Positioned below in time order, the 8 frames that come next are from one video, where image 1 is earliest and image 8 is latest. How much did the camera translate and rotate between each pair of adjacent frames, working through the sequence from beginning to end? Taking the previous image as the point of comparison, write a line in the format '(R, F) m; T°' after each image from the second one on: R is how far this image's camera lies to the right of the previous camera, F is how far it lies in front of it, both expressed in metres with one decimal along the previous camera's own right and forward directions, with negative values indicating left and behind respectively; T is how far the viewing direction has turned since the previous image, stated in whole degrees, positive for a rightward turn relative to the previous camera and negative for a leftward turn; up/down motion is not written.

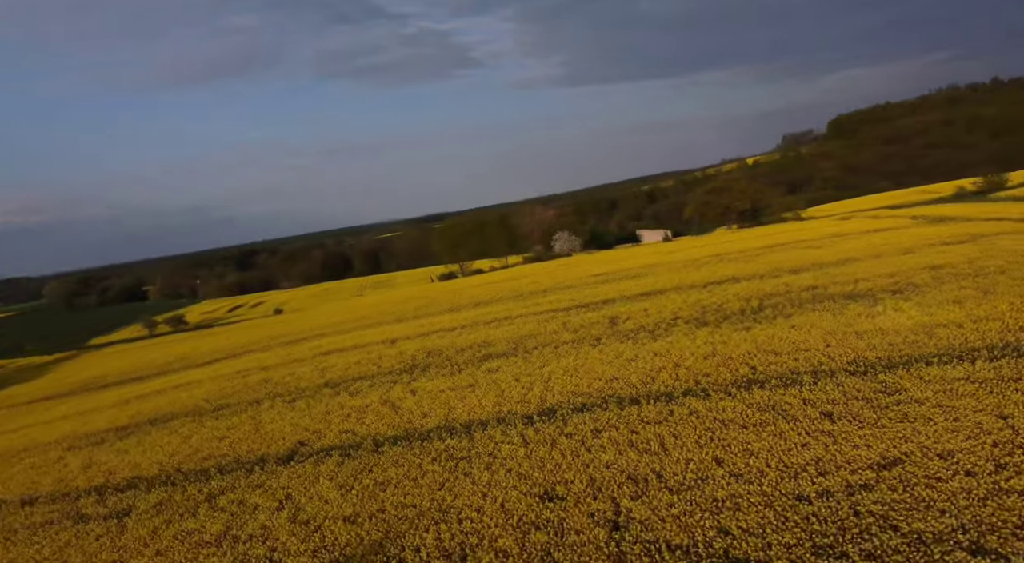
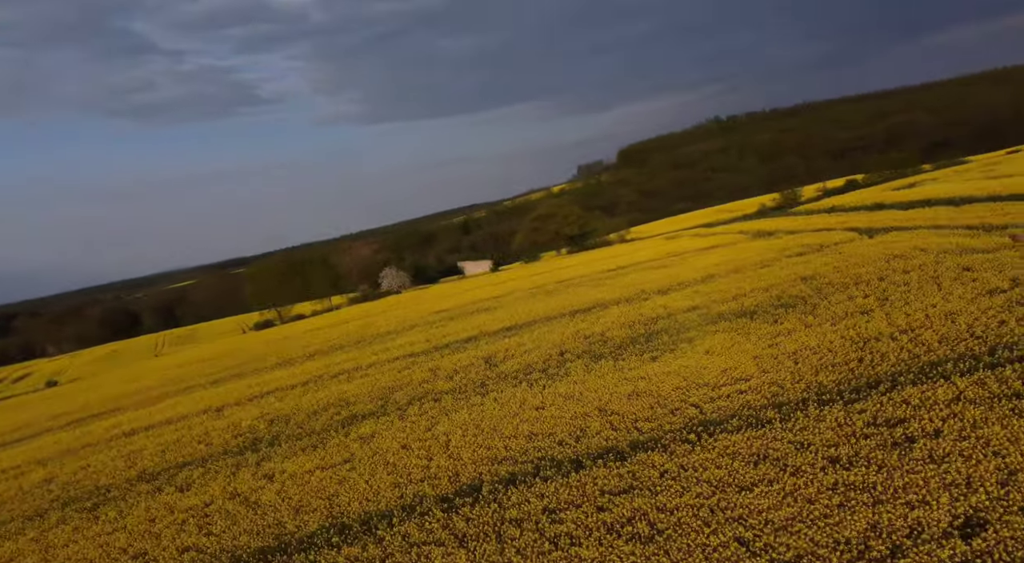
(-1.1, +2.3) m; +16°
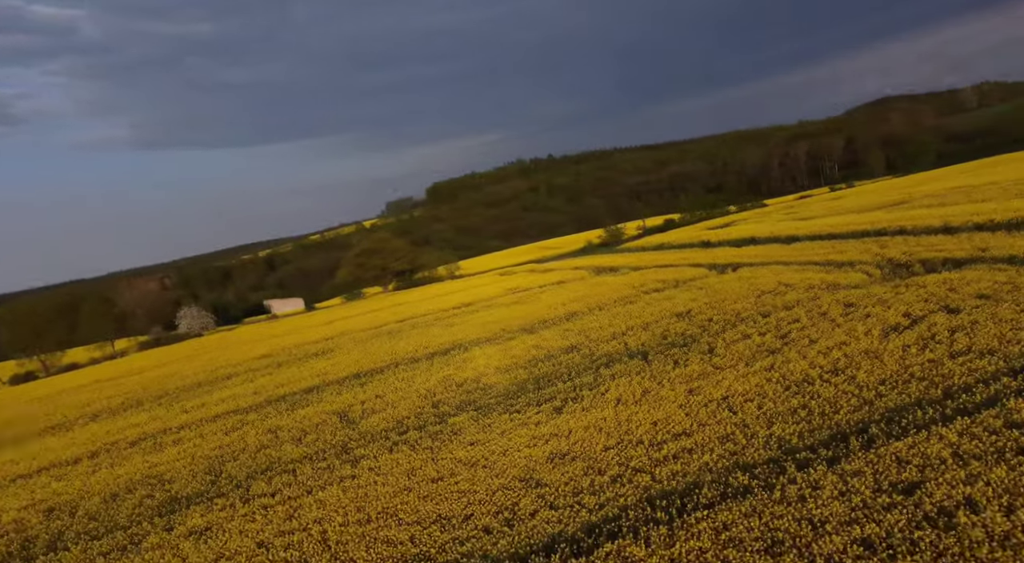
(-1.2, +2.1) m; +16°
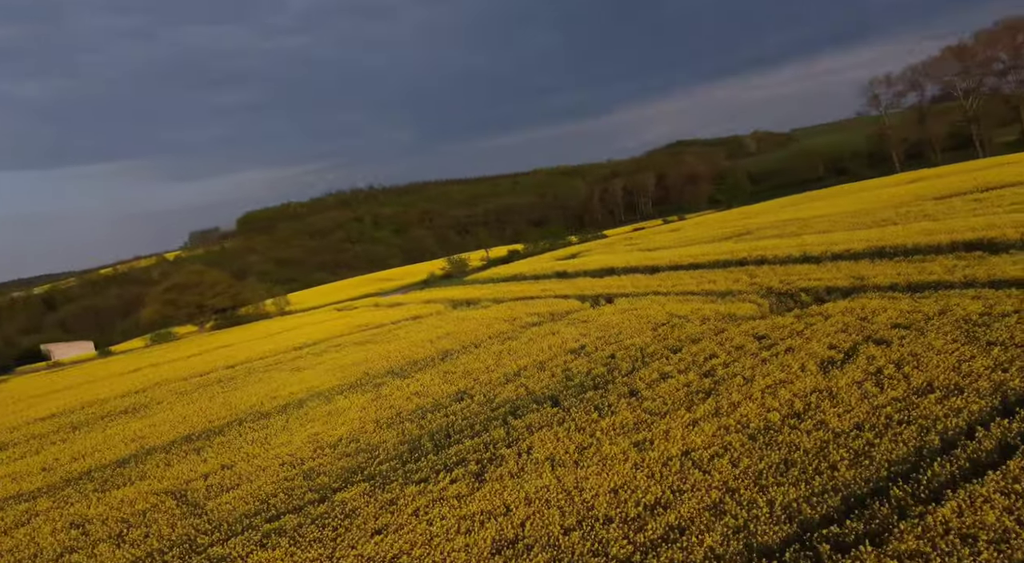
(-1.2, +2.1) m; +15°
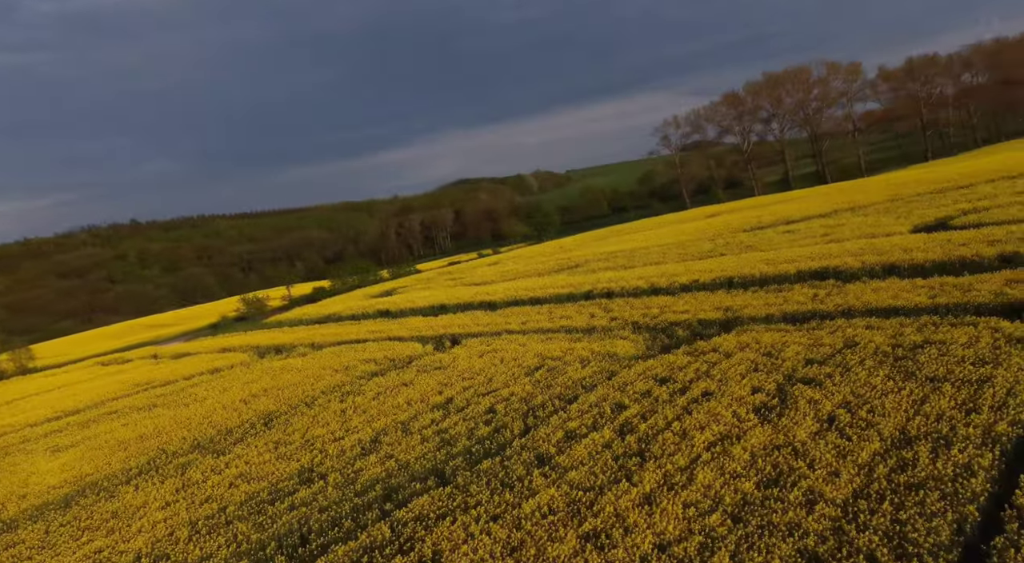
(-1.2, +2.6) m; +18°
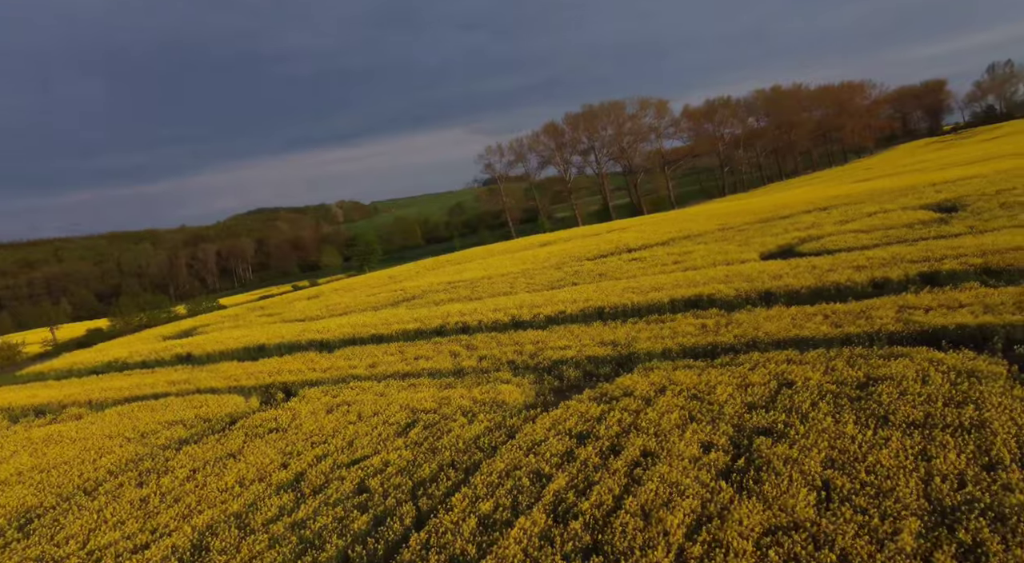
(-1.0, +2.7) m; +16°
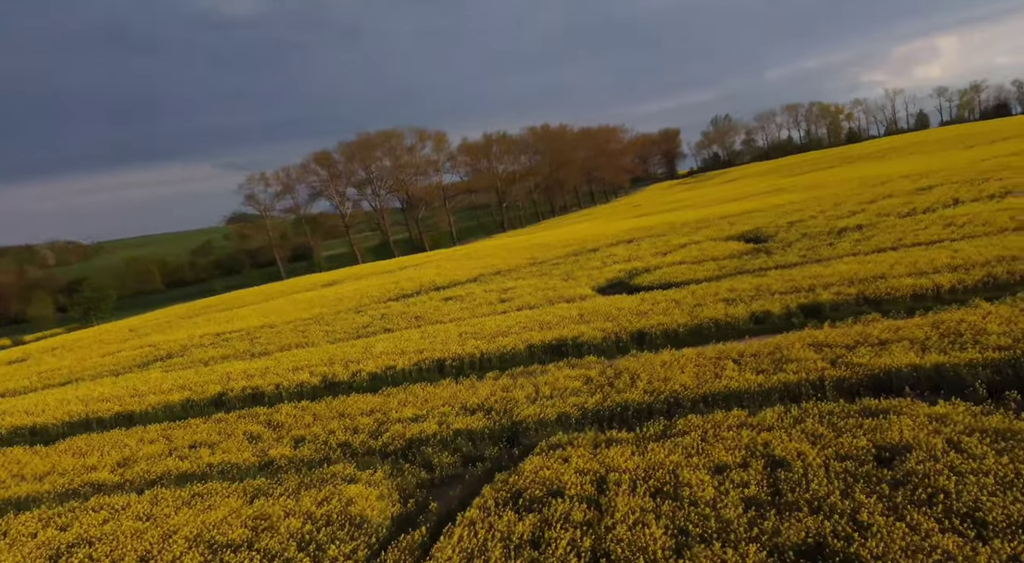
(-1.2, +3.9) m; +20°
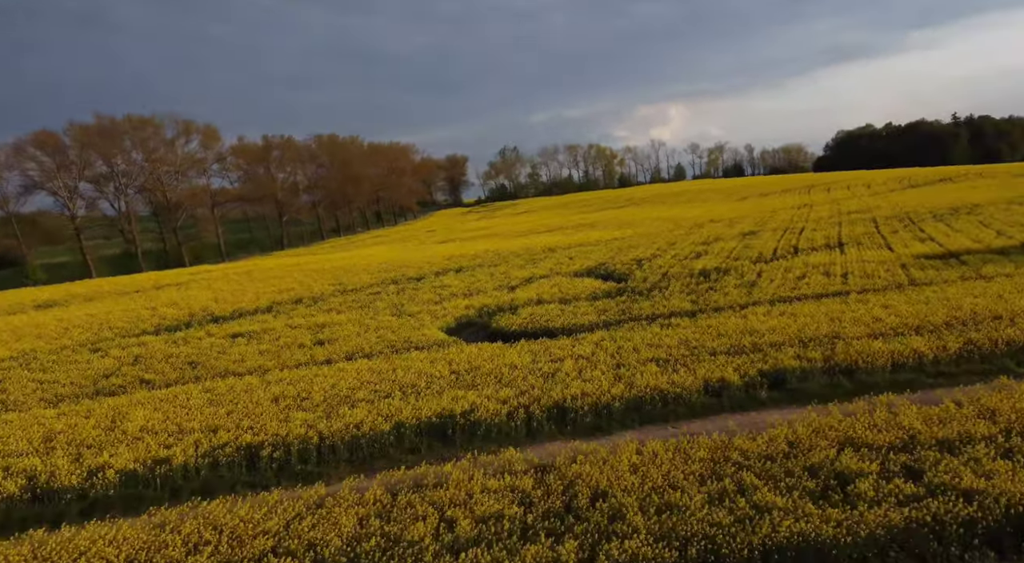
(-1.5, +5.1) m; +20°
